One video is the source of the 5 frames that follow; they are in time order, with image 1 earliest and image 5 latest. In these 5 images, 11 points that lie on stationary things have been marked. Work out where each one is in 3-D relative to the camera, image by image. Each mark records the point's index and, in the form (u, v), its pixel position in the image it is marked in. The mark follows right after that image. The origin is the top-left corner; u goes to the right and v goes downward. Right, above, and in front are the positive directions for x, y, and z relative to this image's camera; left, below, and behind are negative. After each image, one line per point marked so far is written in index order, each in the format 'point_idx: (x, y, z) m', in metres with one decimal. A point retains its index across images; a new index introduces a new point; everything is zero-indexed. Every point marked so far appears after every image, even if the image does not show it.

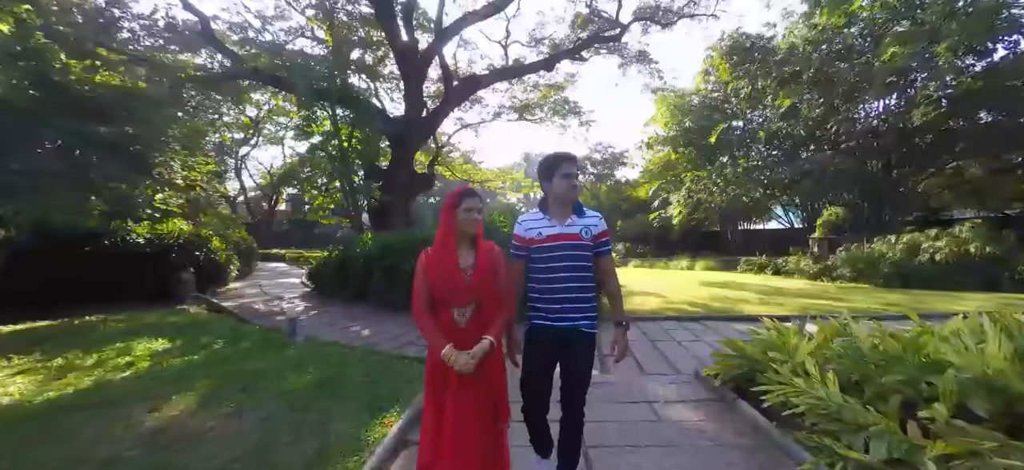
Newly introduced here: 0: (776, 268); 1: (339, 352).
0: (+7.9, -1.0, +12.1) m
1: (-1.6, -1.1, +3.8) m
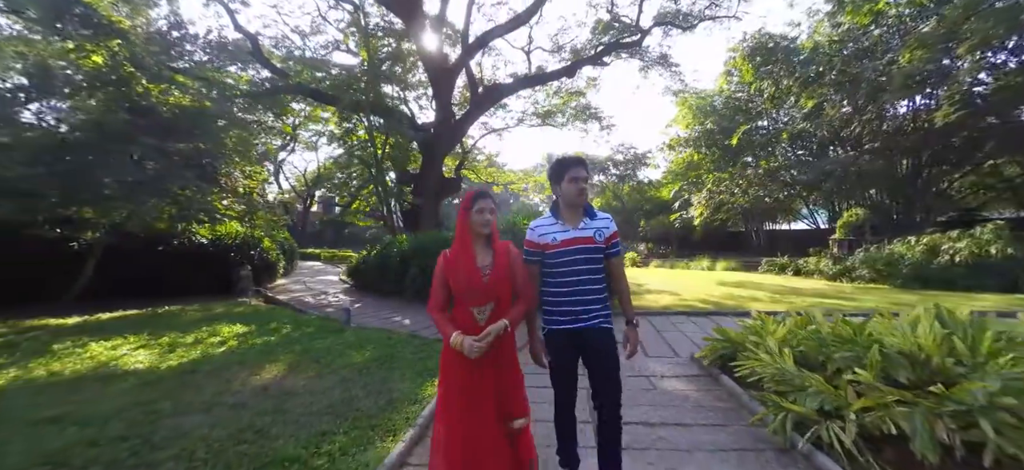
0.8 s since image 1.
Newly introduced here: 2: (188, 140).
0: (+8.6, -1.0, +12.2) m
1: (-1.4, -1.1, +4.5) m
2: (-6.2, +1.9, +7.9) m
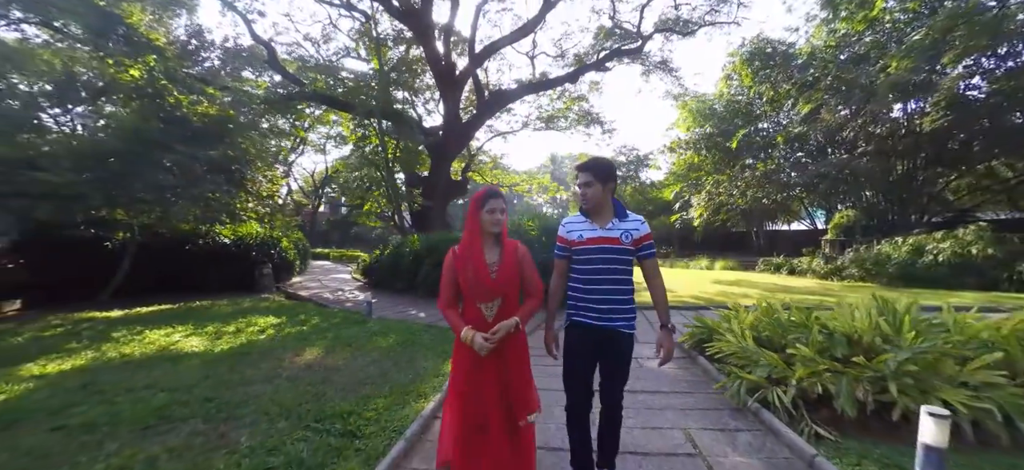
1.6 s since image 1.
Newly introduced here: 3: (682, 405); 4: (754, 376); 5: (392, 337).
0: (+8.7, -1.0, +12.7) m
1: (-1.3, -1.1, +5.0) m
2: (-6.1, +1.8, +8.5) m
3: (+1.1, -1.1, +2.7) m
4: (+1.6, -0.9, +2.6) m
5: (-1.3, -1.1, +4.4) m
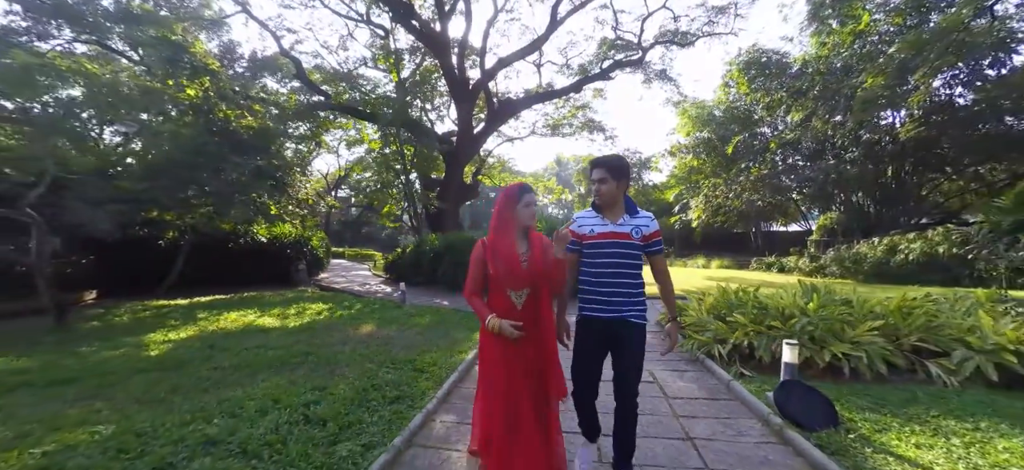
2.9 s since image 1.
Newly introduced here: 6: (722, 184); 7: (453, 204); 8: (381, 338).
0: (+9.0, -1.1, +13.6) m
1: (-1.1, -1.1, +6.1) m
2: (-5.9, +1.9, +9.6) m
3: (+1.3, -1.1, +3.6) m
4: (+1.7, -0.9, +3.6) m
5: (-1.1, -1.1, +5.4) m
6: (+9.6, +2.3, +18.4) m
7: (-2.3, +1.2, +15.7) m
8: (-1.4, -1.1, +4.4) m
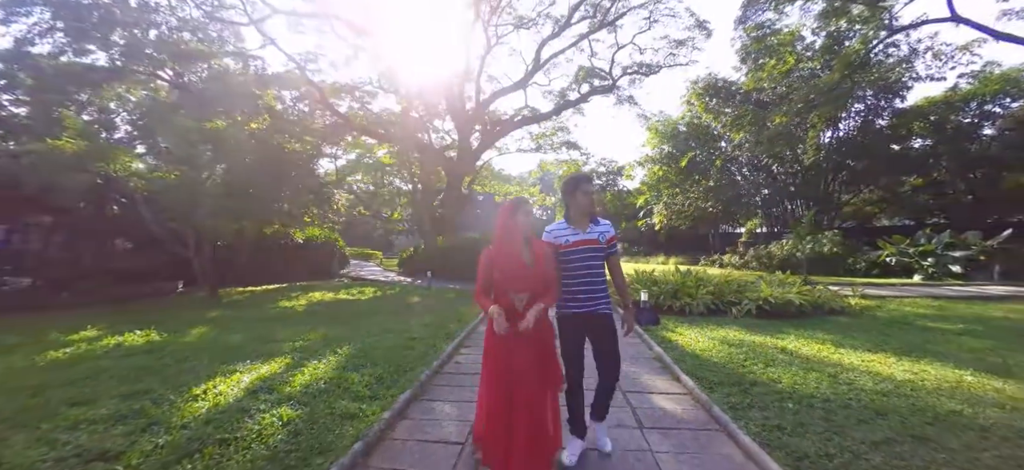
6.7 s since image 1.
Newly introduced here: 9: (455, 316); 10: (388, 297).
0: (+8.6, -1.1, +16.7) m
1: (-1.2, -1.2, +8.8) m
2: (-6.1, +1.8, +12.1) m
3: (+1.2, -1.2, +6.5) m
4: (+1.7, -1.0, +6.5) m
5: (-1.2, -1.2, +8.2) m
6: (+9.0, +2.3, +21.5) m
7: (-2.8, +1.2, +18.4) m
8: (-1.5, -1.2, +7.1) m
9: (-0.8, -1.1, +5.7) m
10: (-2.4, -1.2, +7.7) m
